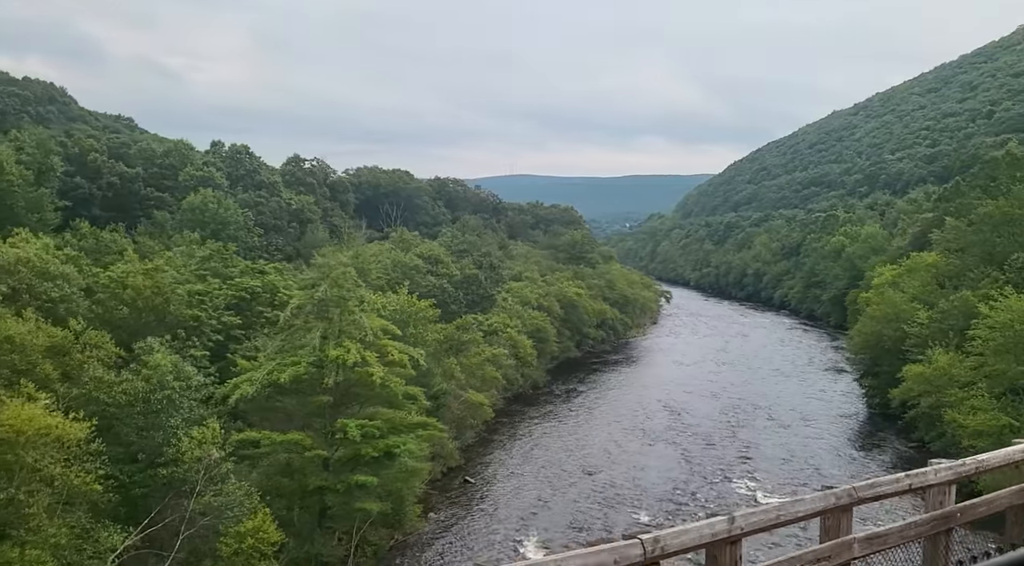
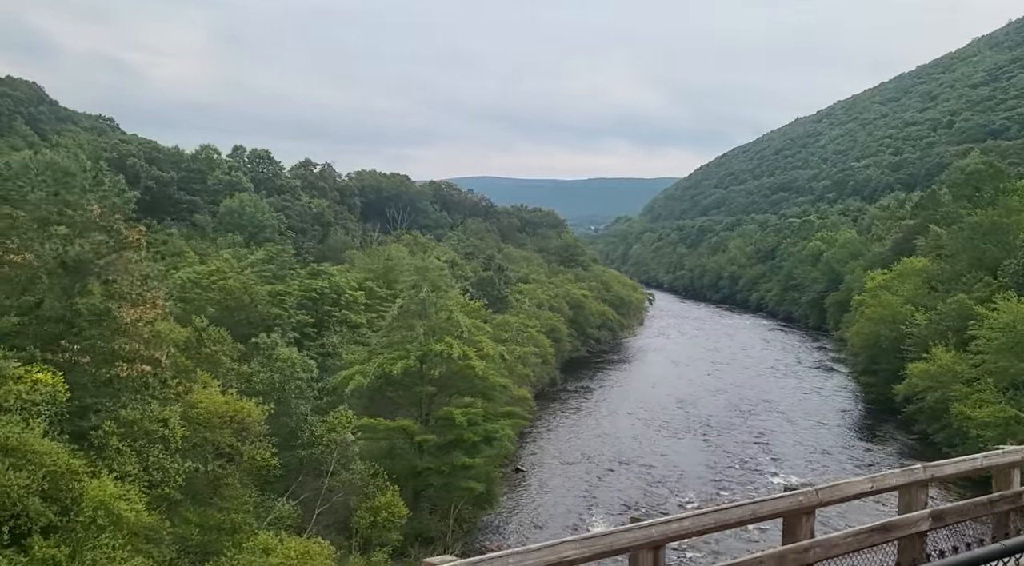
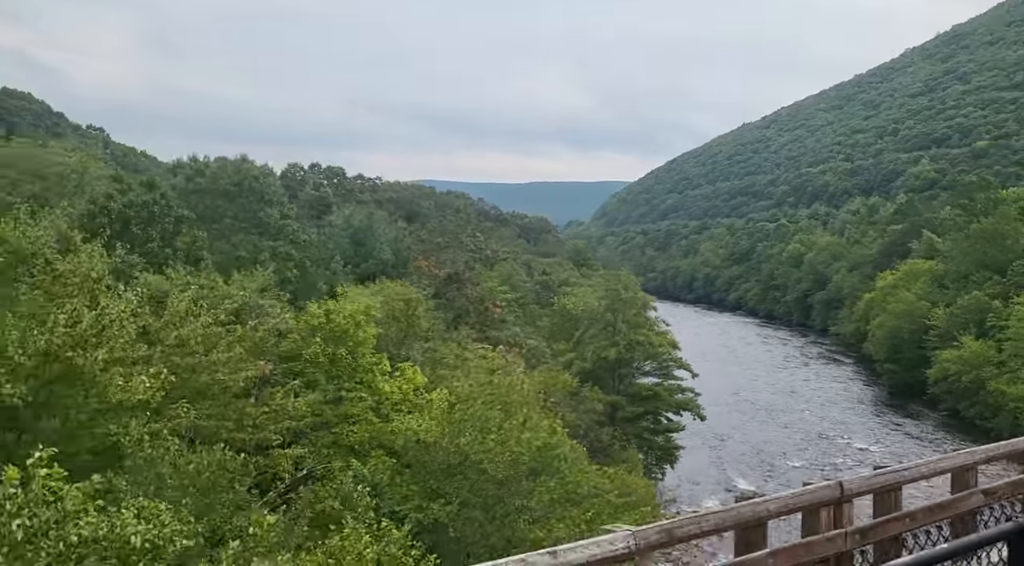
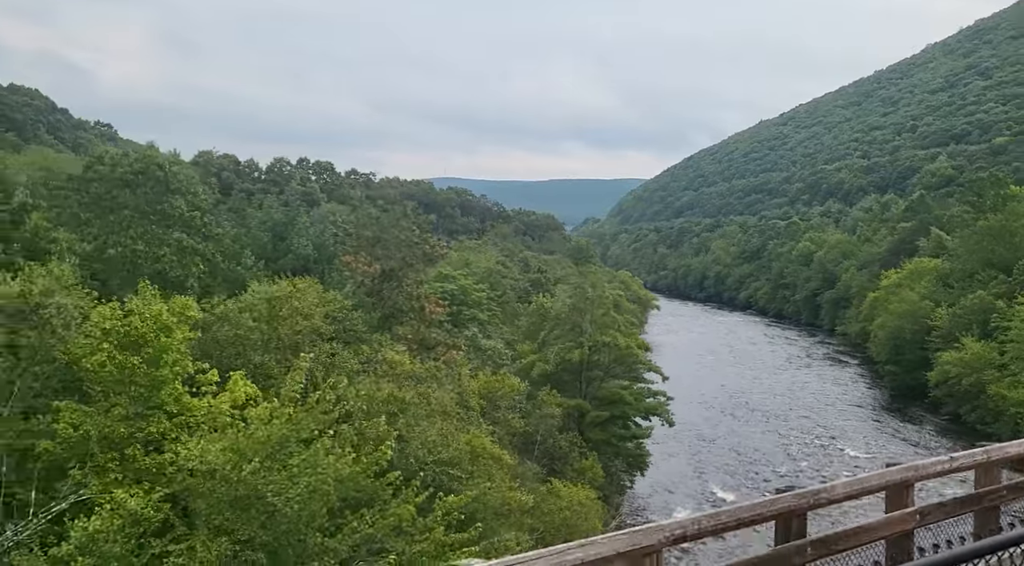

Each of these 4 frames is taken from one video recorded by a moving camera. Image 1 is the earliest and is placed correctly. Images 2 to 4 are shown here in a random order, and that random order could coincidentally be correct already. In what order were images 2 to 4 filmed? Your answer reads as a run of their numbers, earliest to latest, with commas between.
2, 4, 3
